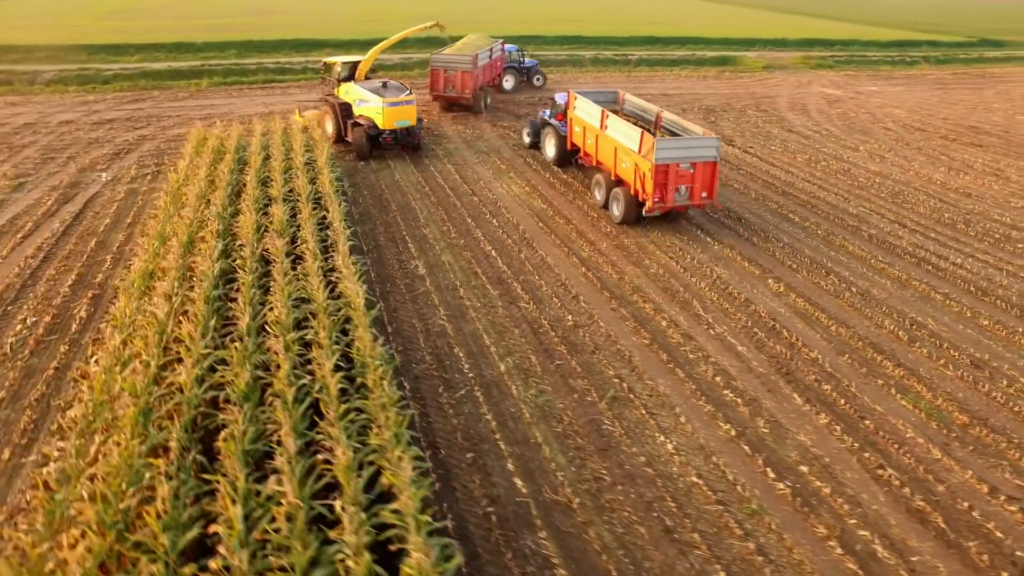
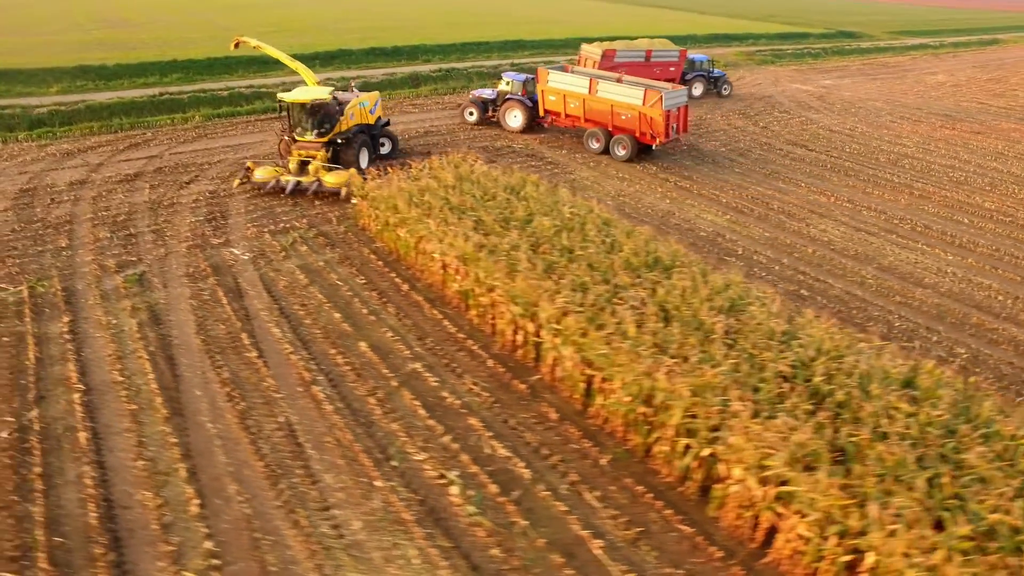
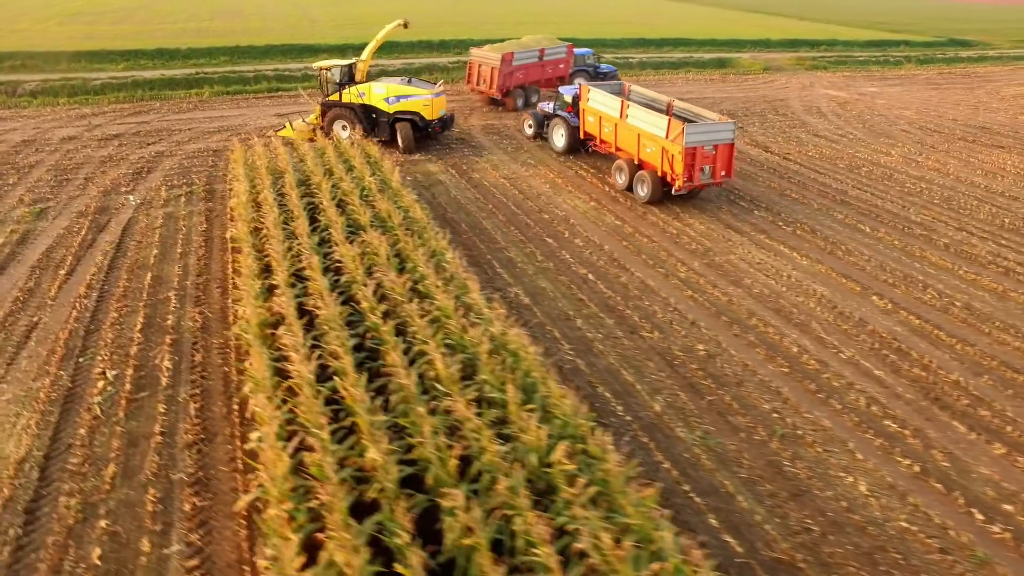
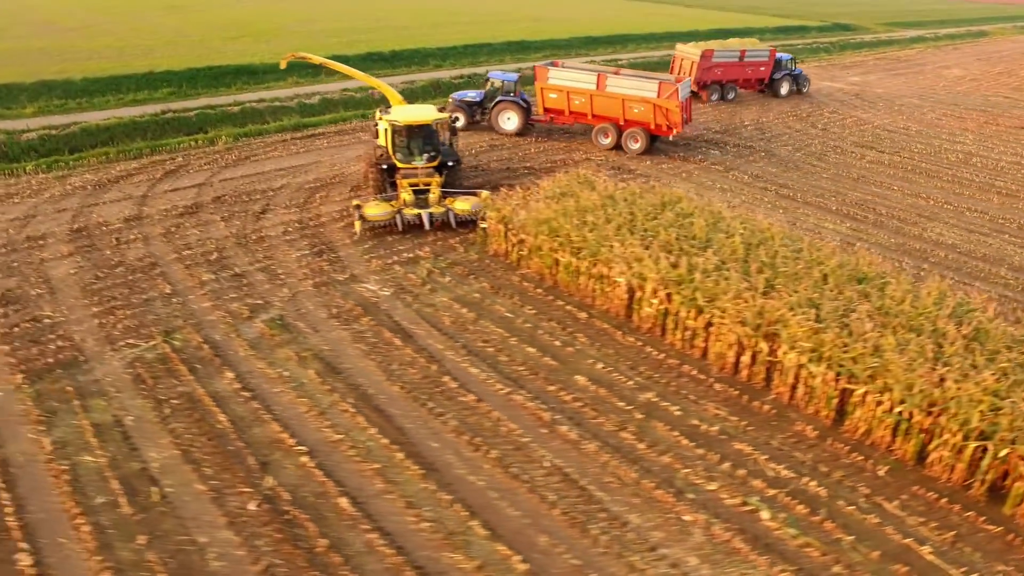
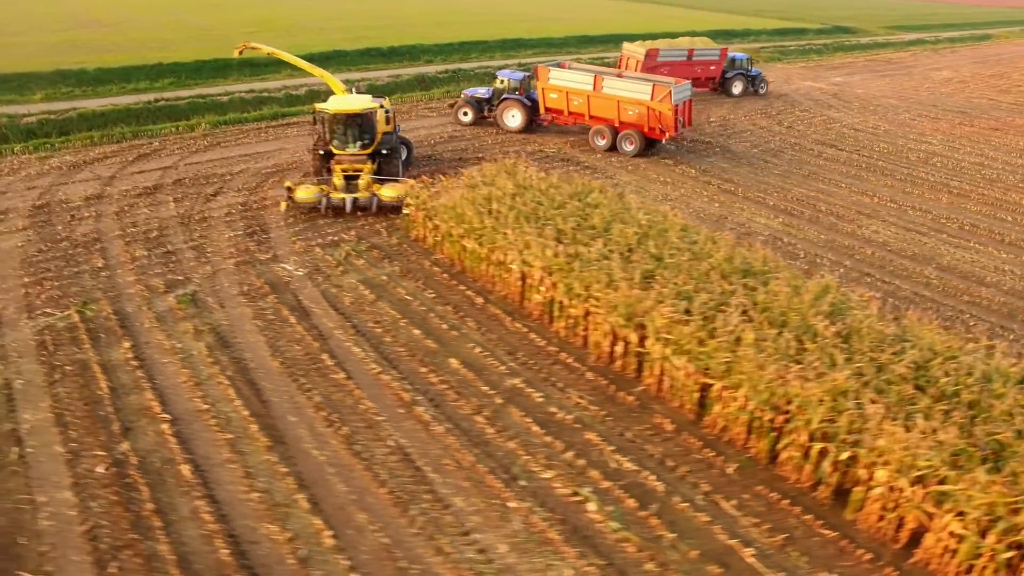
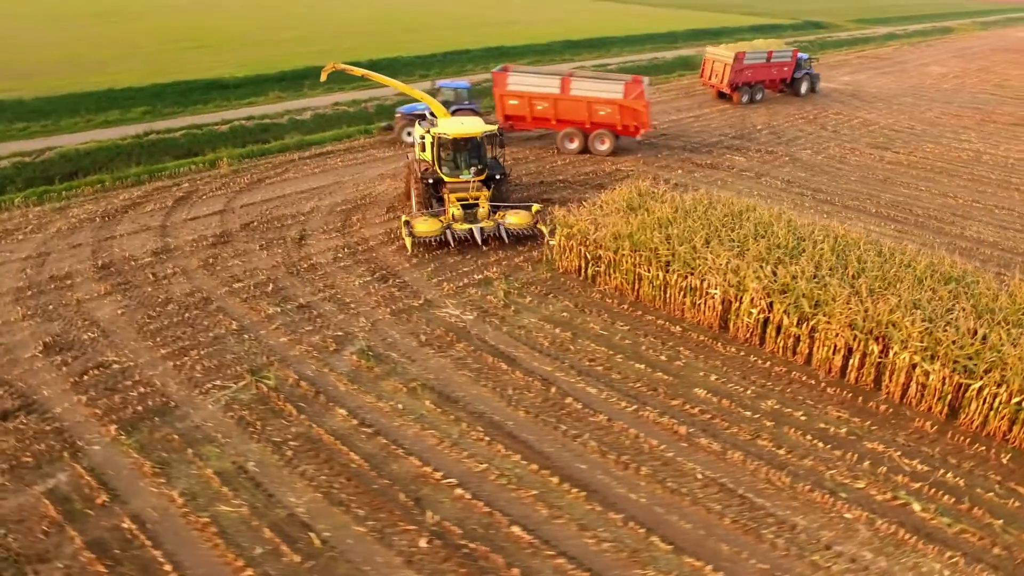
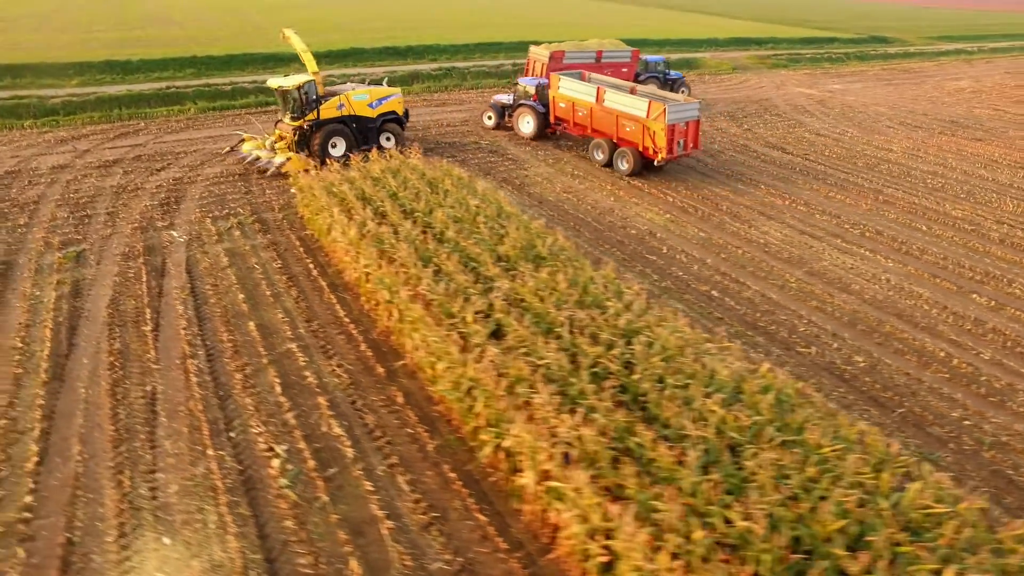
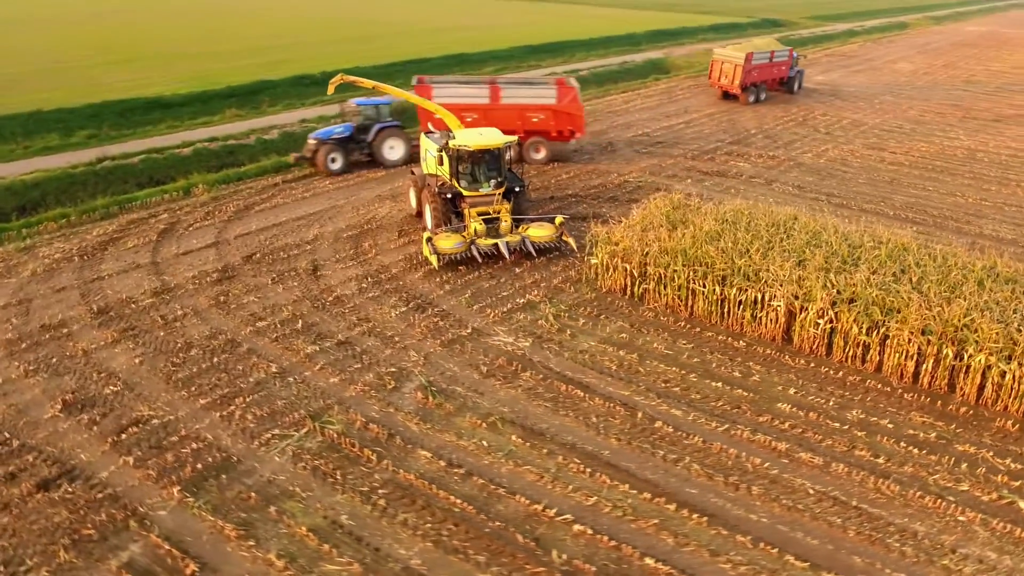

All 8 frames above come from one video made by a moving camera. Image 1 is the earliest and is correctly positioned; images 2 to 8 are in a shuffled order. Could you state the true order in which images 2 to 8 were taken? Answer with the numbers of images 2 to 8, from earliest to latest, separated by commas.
3, 7, 2, 5, 4, 6, 8
